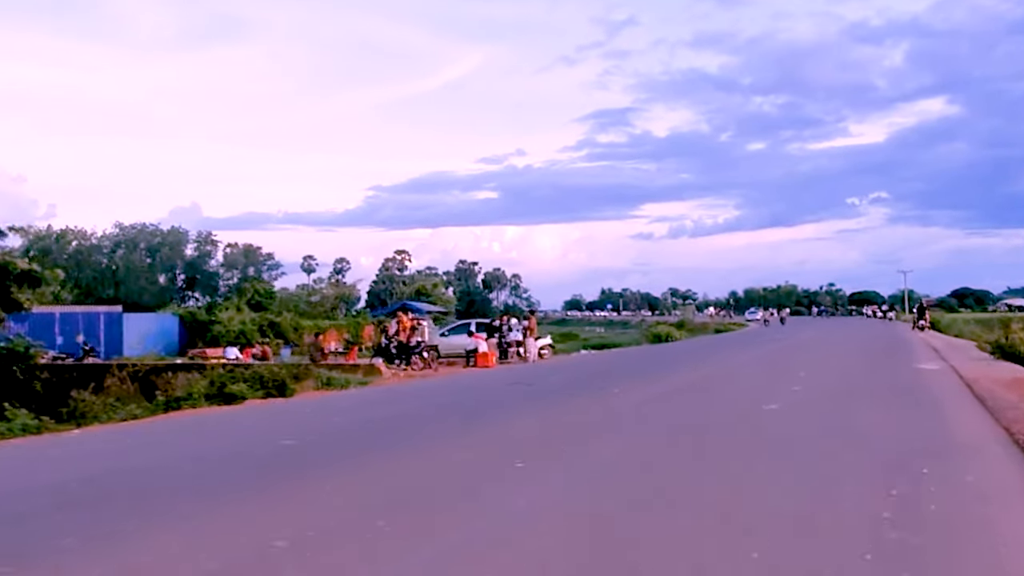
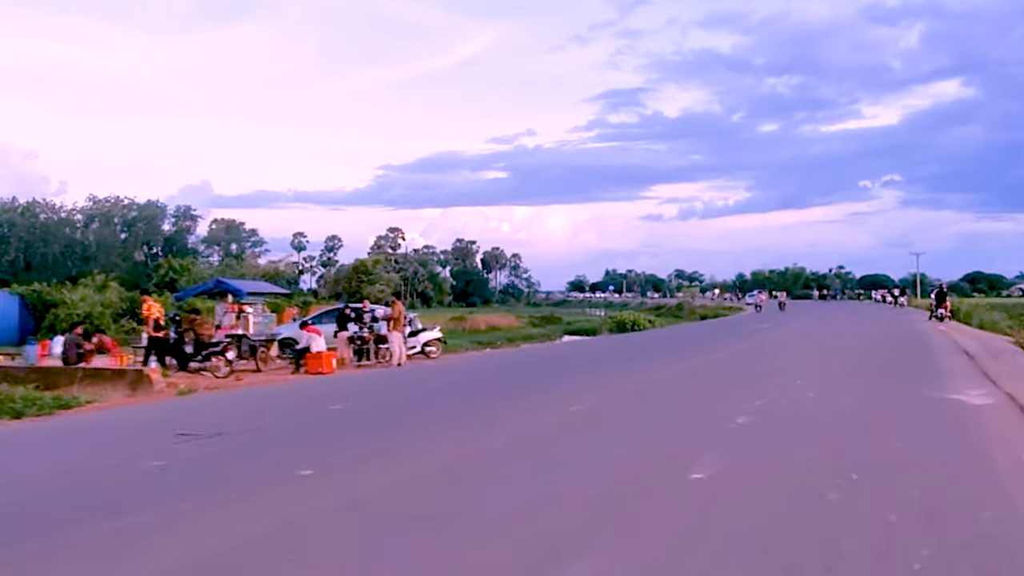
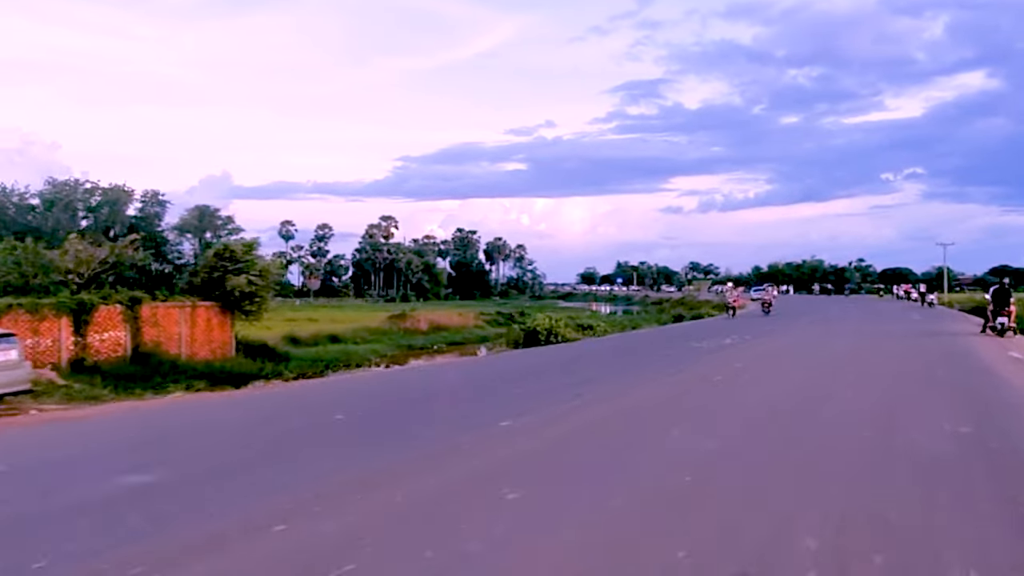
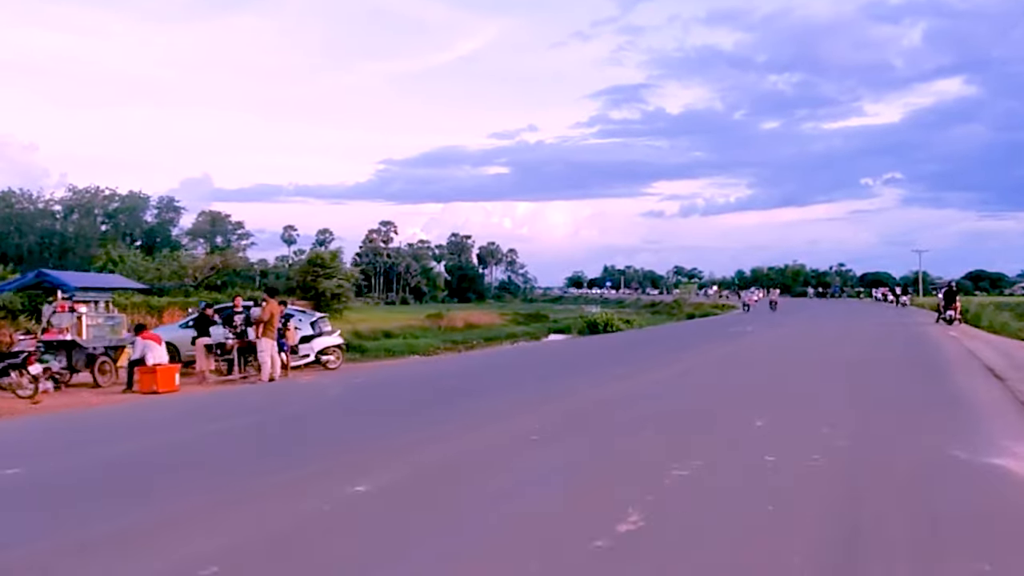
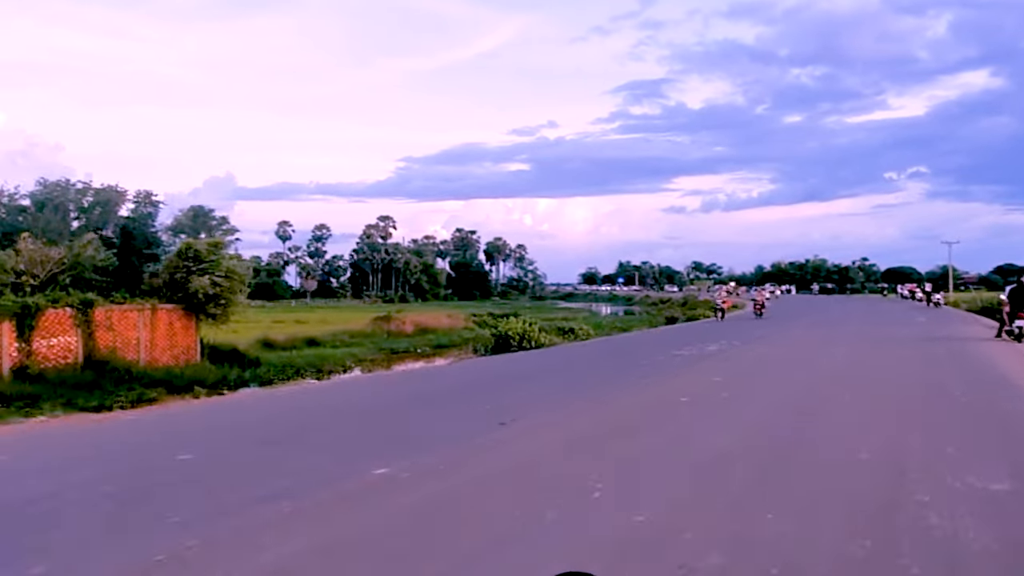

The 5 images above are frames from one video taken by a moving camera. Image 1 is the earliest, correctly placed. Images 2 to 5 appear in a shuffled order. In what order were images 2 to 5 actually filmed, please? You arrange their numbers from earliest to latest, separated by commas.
2, 4, 3, 5
